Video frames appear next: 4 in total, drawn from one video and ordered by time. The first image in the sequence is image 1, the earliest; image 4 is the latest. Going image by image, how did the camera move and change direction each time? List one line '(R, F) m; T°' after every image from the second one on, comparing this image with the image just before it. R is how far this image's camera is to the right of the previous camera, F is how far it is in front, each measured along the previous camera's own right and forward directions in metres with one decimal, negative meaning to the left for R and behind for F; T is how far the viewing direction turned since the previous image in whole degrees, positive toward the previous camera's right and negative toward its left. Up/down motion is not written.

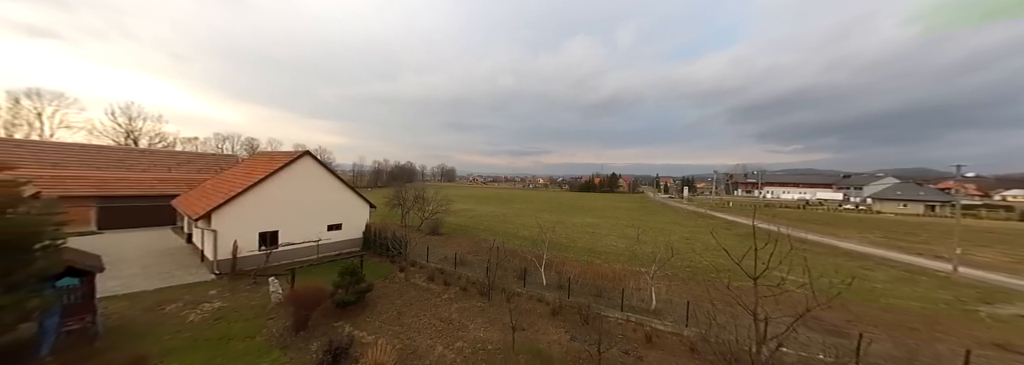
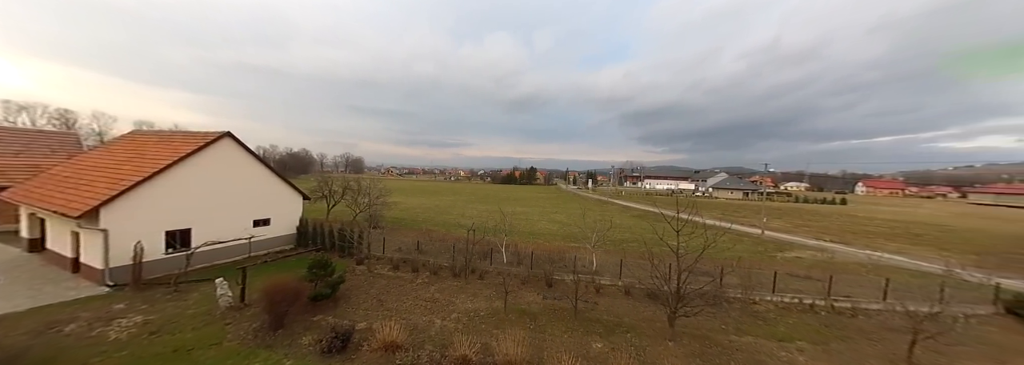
(-2.1, -1.0) m; +17°
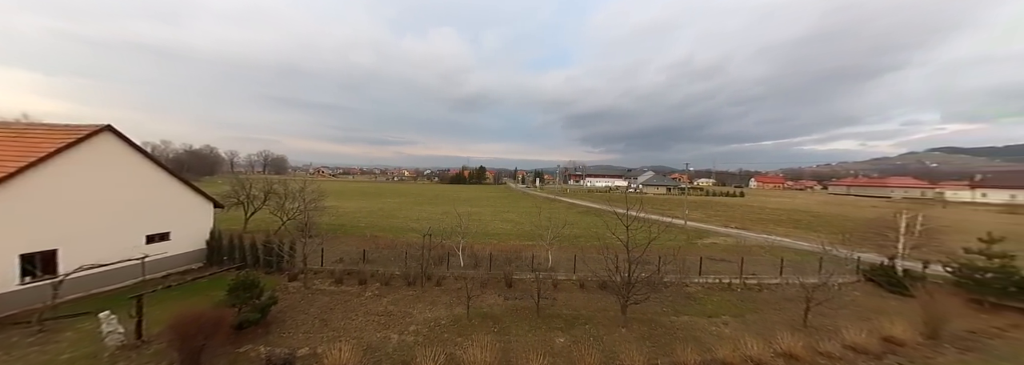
(-0.4, +0.1) m; +11°
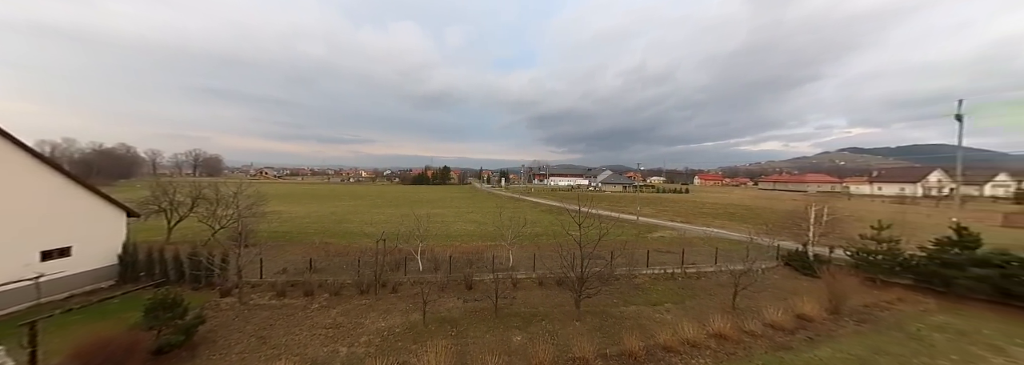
(+0.3, -0.1) m; +7°
